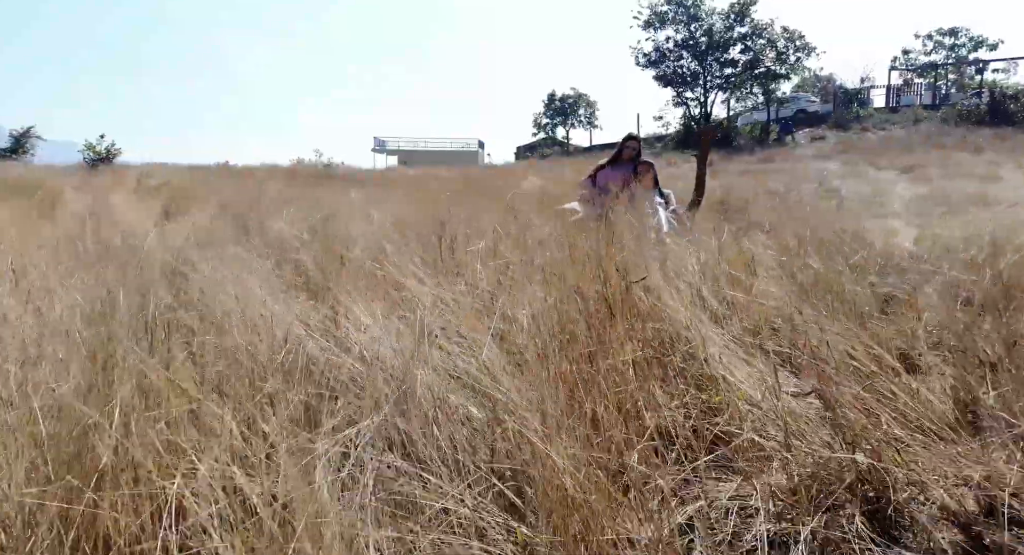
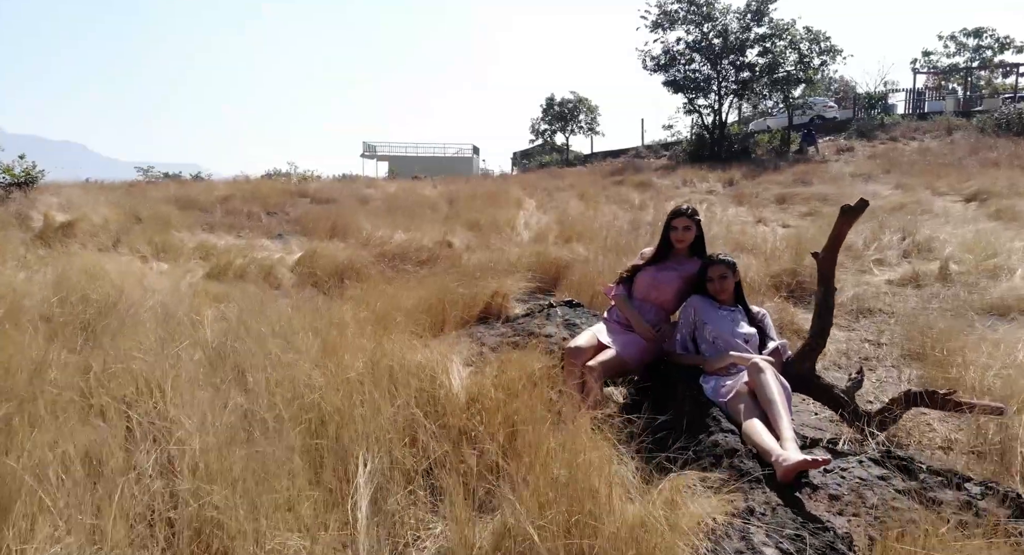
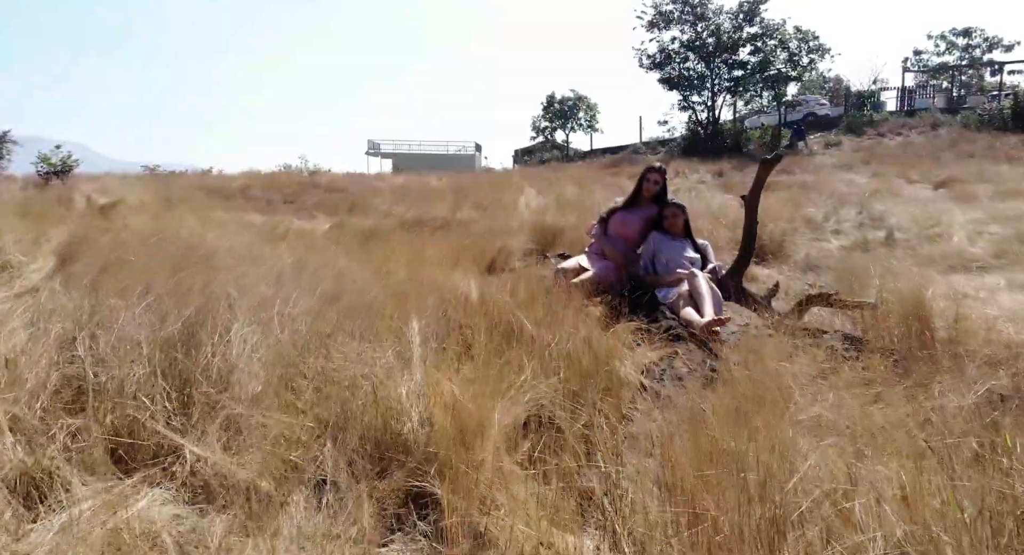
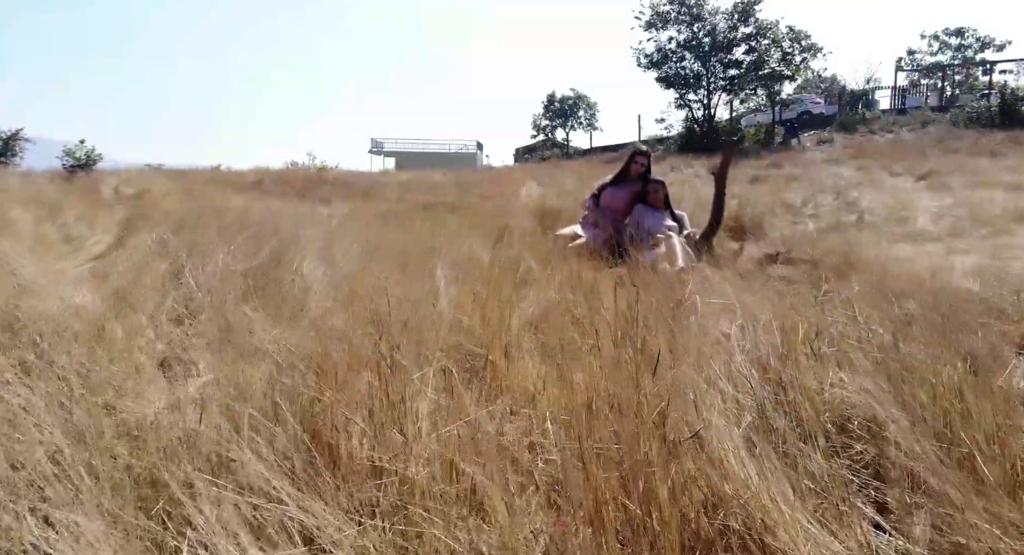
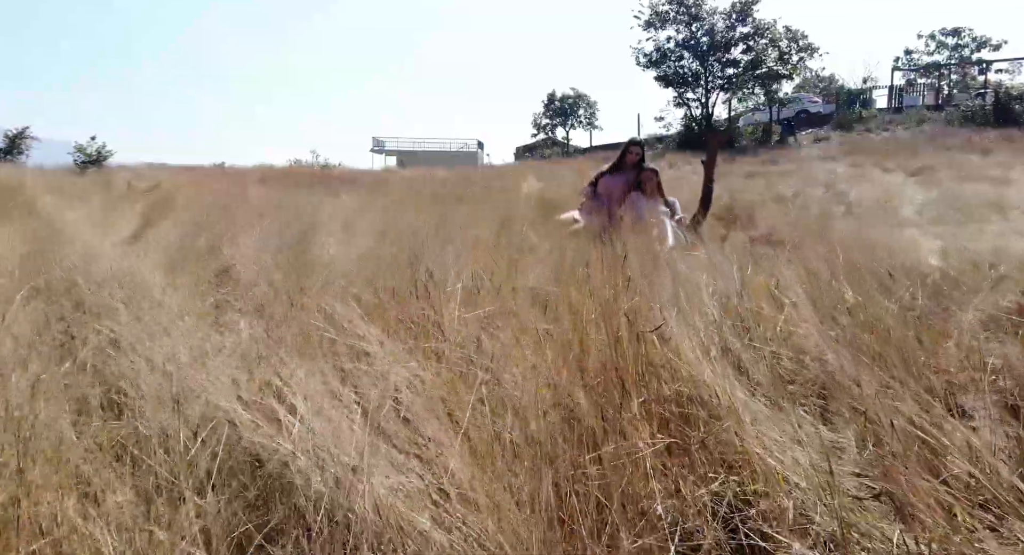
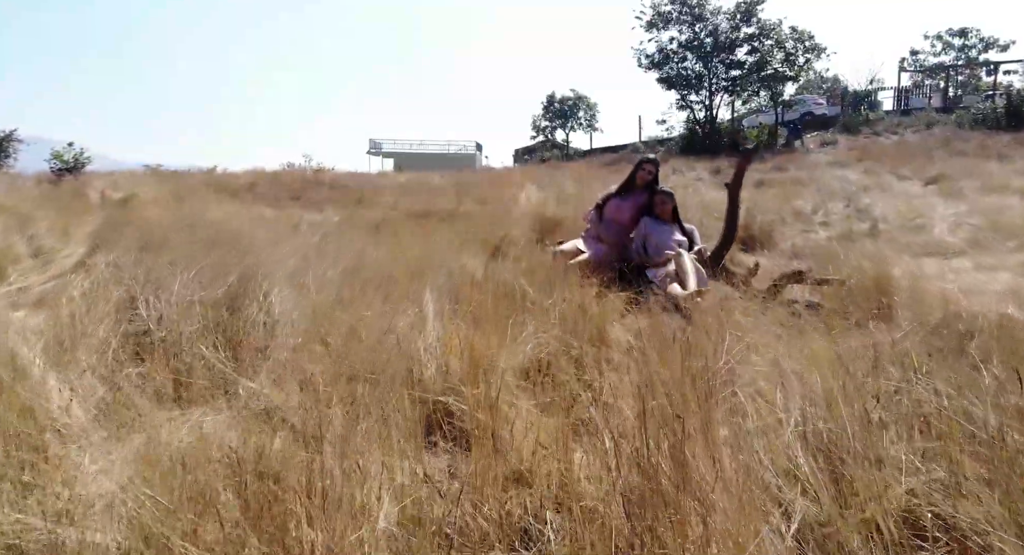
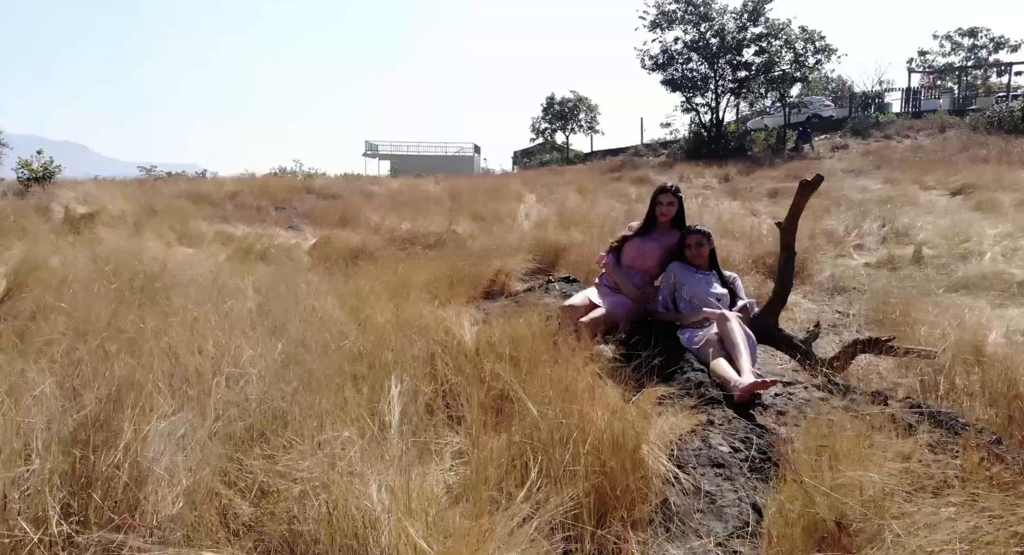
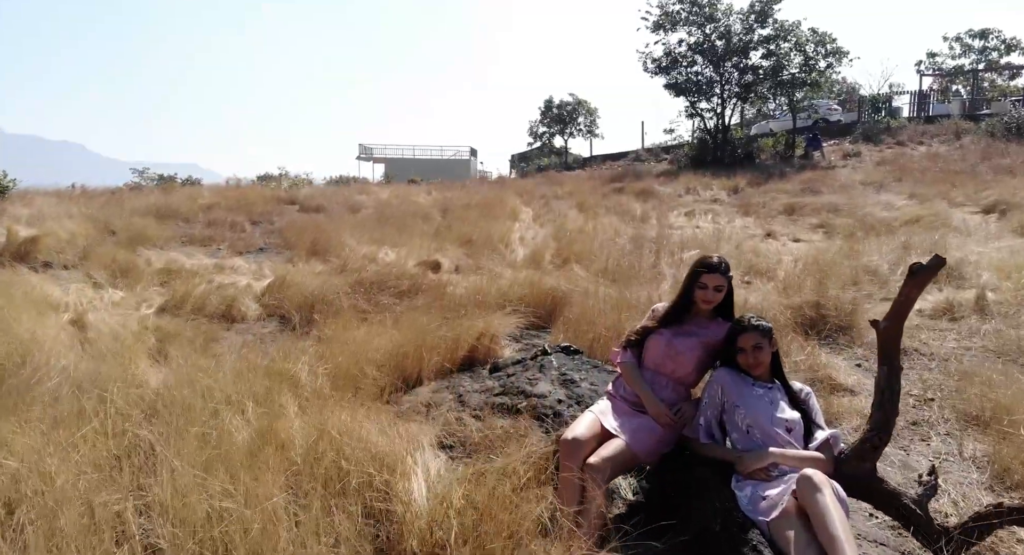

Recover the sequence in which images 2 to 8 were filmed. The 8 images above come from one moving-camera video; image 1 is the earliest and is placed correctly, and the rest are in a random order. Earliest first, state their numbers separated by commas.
5, 4, 6, 3, 7, 2, 8
